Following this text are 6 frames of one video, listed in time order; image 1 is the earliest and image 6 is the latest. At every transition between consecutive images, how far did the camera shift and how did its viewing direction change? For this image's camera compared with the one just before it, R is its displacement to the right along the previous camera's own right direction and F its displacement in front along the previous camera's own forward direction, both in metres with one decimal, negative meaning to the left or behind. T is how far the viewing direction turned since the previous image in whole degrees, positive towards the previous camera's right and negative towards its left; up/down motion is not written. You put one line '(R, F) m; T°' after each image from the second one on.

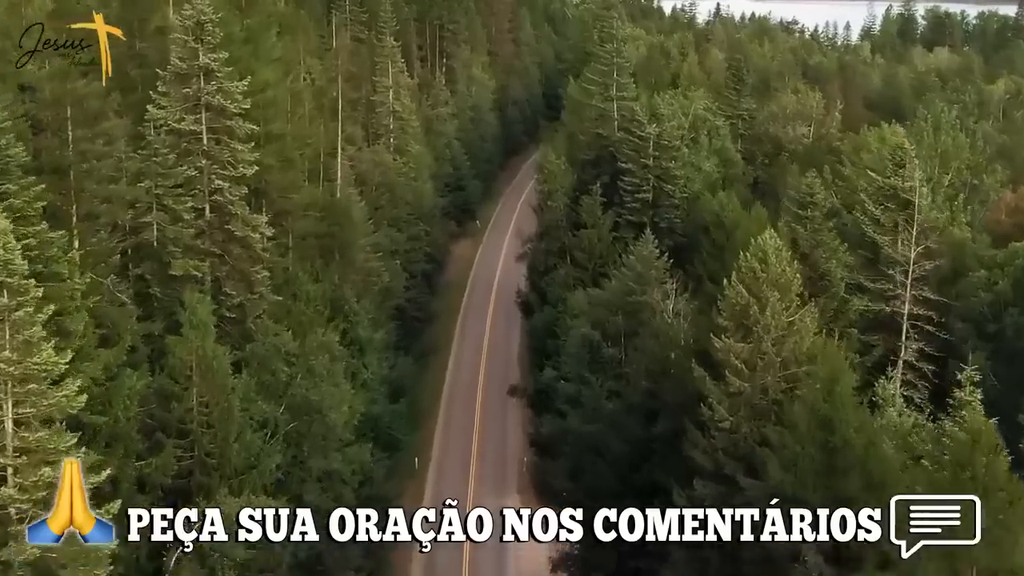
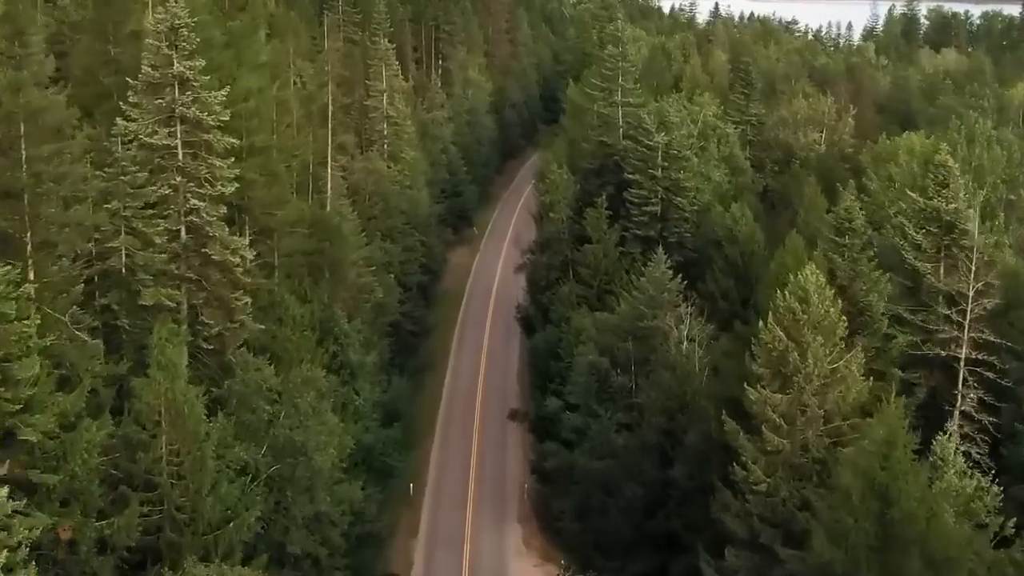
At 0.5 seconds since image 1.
(-0.2, +2.6) m; 0°
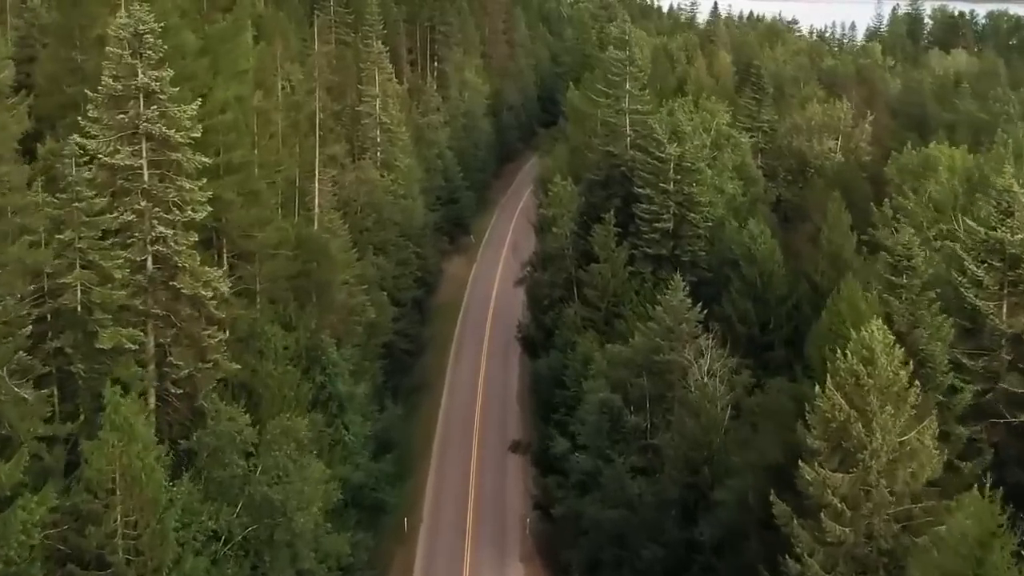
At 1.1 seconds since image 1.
(-0.2, +3.1) m; 0°
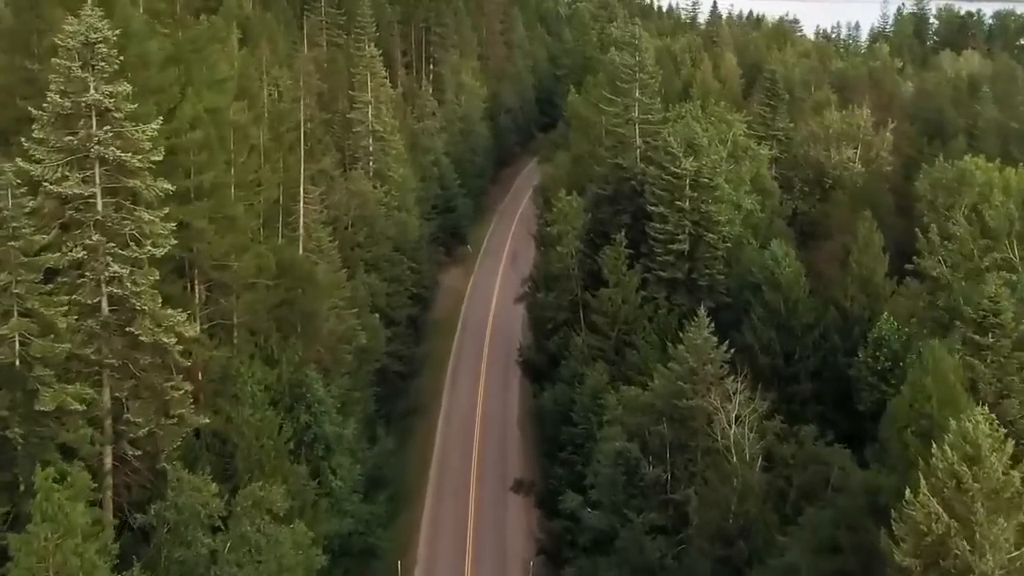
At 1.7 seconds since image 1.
(-0.2, +3.3) m; 0°
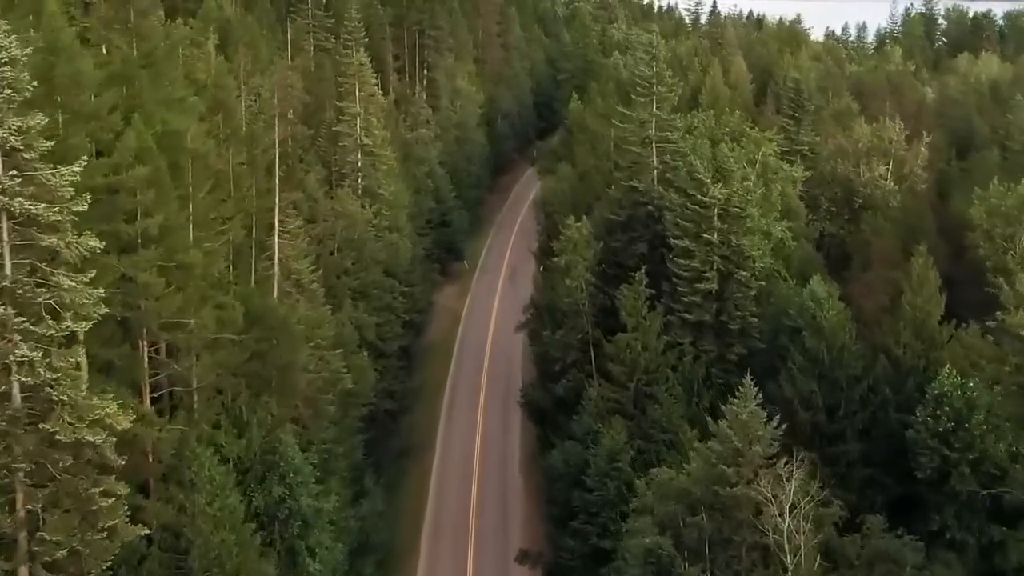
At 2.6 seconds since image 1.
(-0.3, +4.6) m; 0°
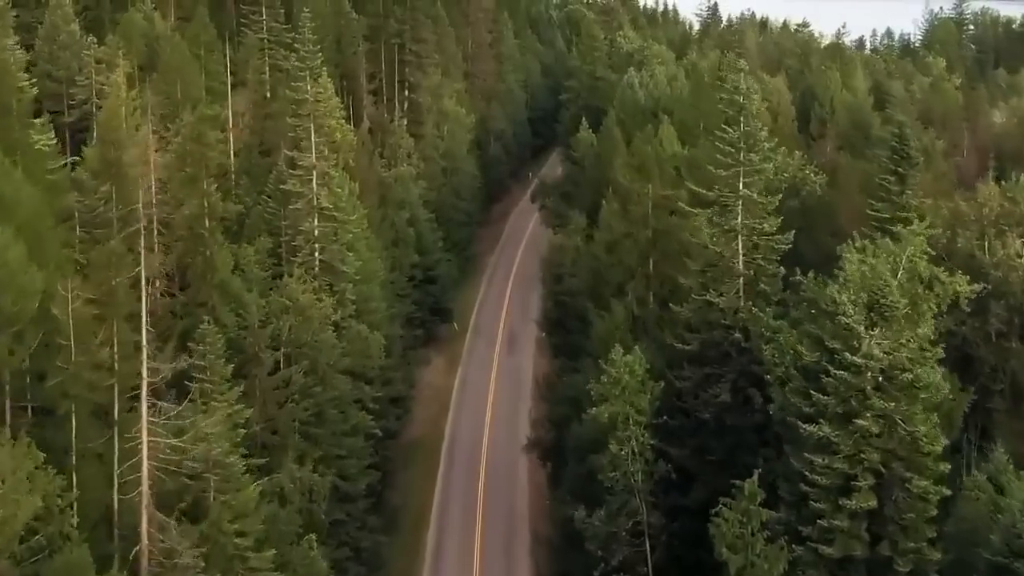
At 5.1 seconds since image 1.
(-0.7, +13.1) m; +1°
